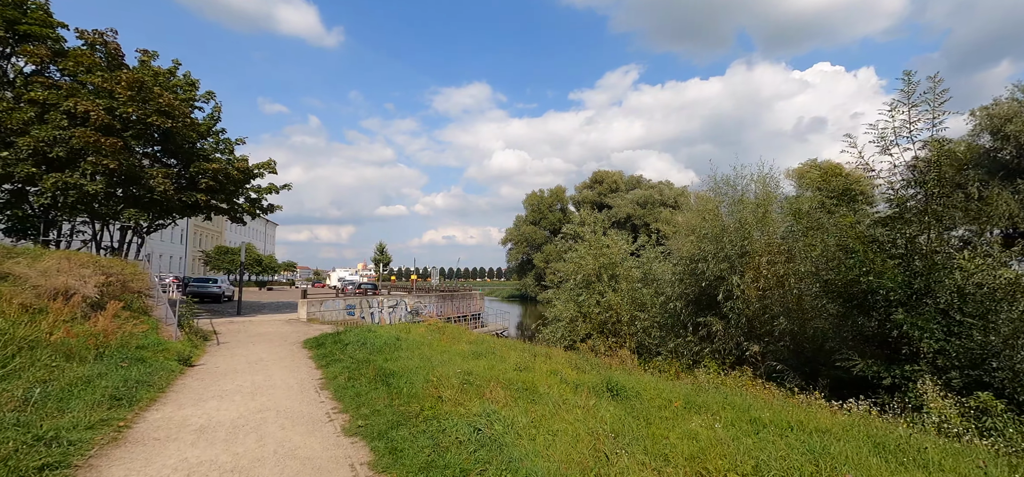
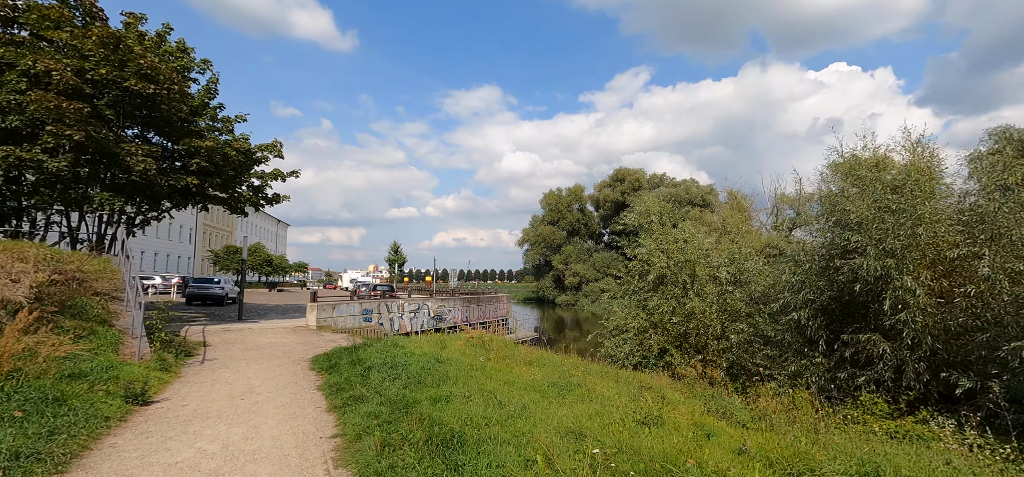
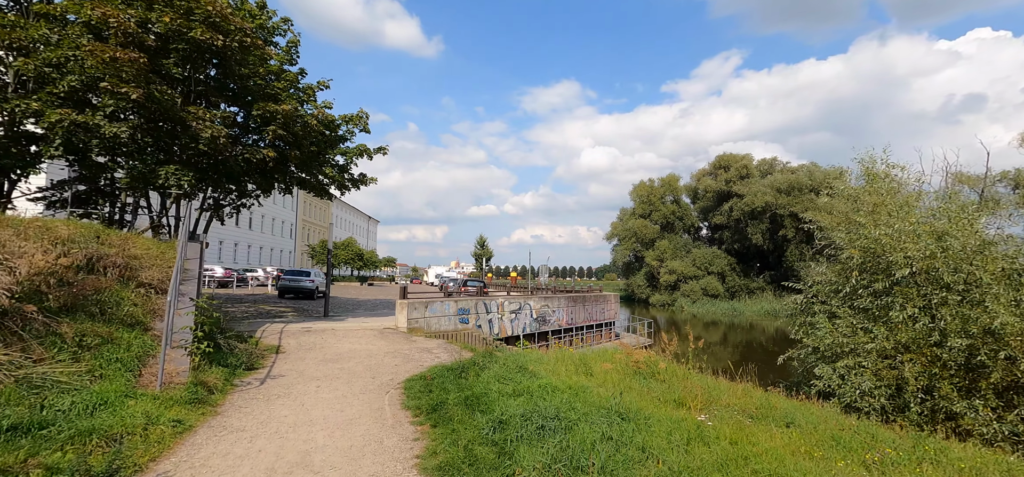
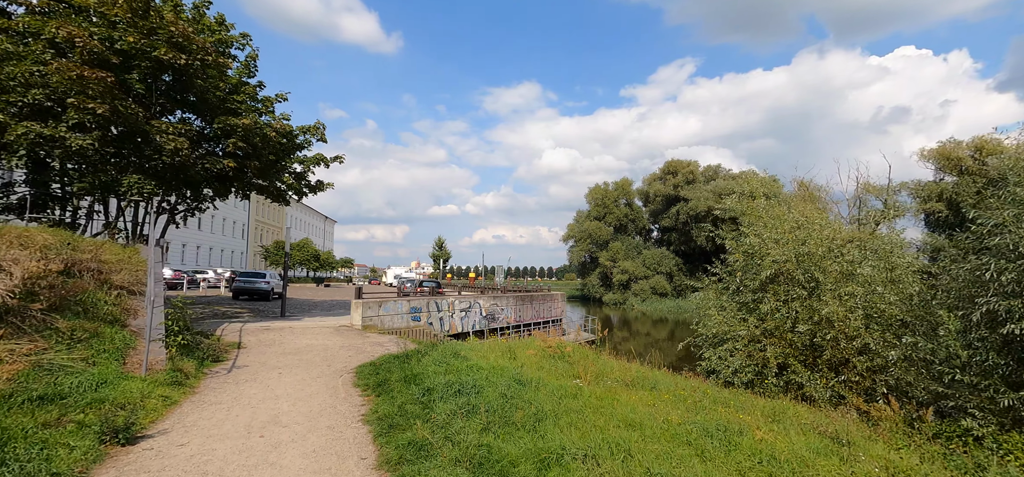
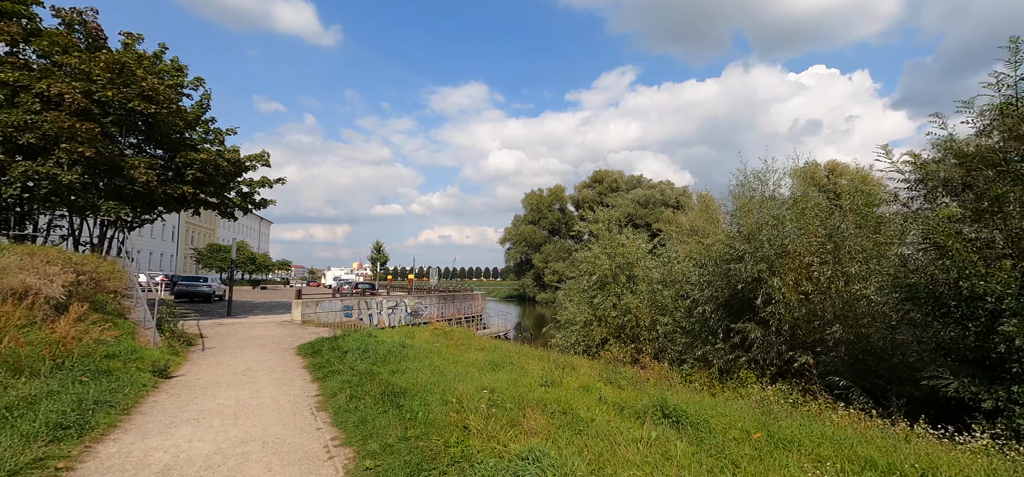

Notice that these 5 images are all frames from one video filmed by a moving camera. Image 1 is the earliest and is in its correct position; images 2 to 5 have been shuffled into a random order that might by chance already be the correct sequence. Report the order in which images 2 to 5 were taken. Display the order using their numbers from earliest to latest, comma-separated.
5, 2, 4, 3
